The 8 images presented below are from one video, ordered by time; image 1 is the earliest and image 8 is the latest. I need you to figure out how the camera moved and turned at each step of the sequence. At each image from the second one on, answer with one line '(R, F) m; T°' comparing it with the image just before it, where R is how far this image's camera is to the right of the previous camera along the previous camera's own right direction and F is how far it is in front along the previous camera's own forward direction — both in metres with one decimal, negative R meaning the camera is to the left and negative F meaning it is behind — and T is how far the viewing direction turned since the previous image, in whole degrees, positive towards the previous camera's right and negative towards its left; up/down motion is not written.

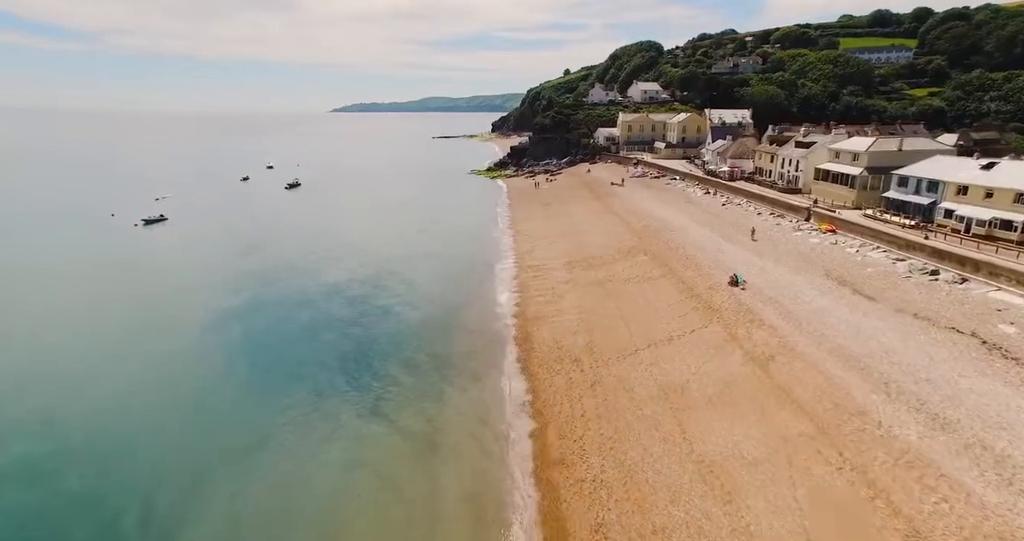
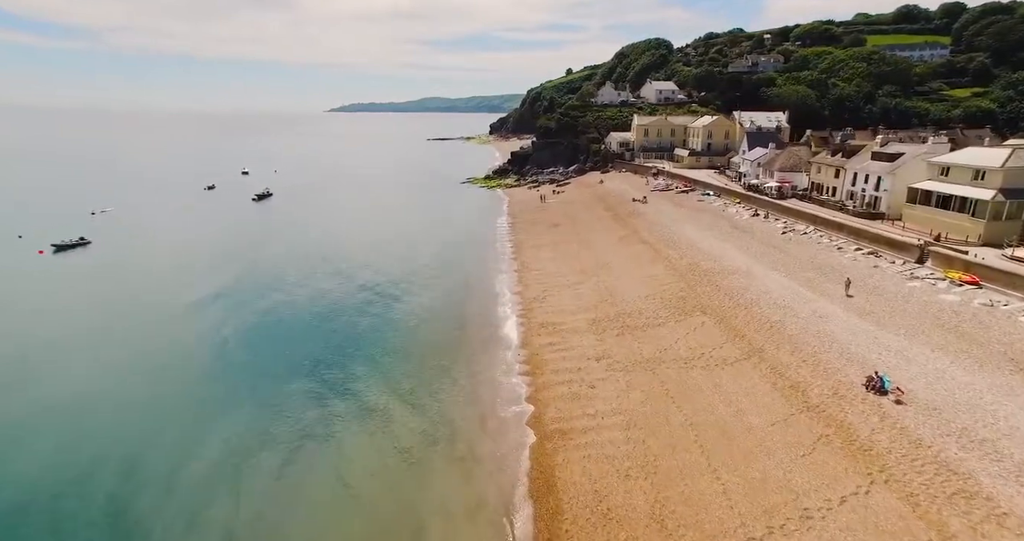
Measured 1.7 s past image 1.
(-0.4, +9.1) m; 0°
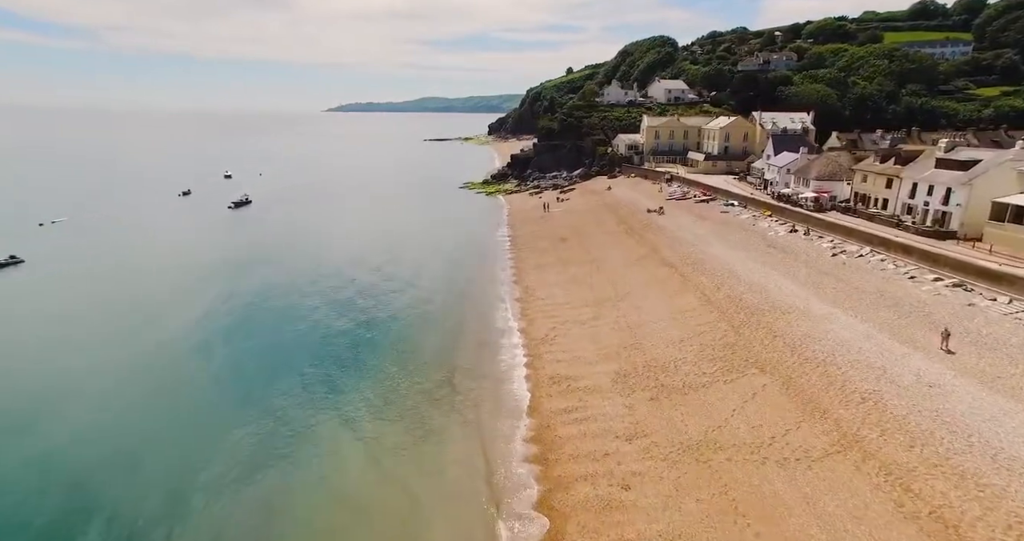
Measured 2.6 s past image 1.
(-0.2, +5.3) m; 0°
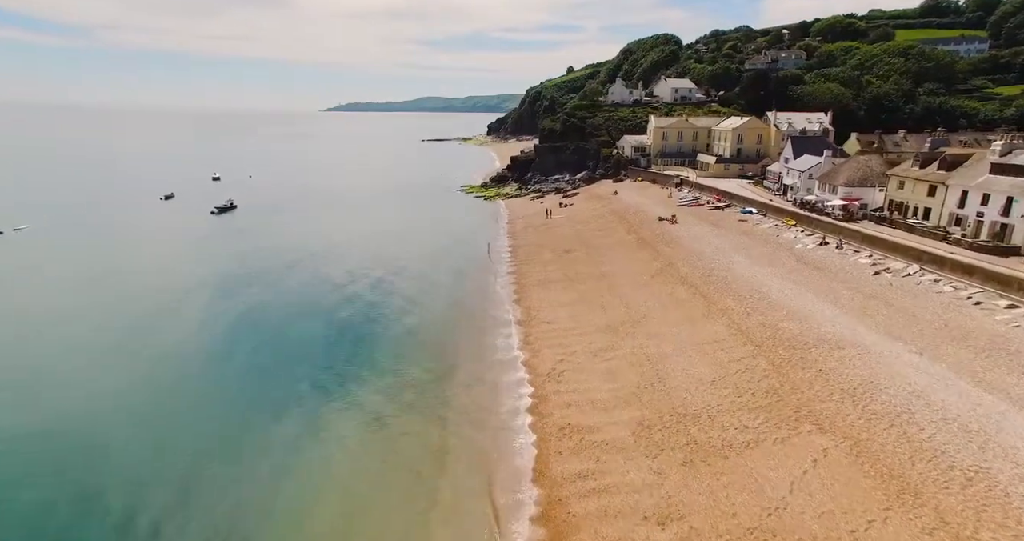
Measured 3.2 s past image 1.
(-0.1, +3.4) m; 0°
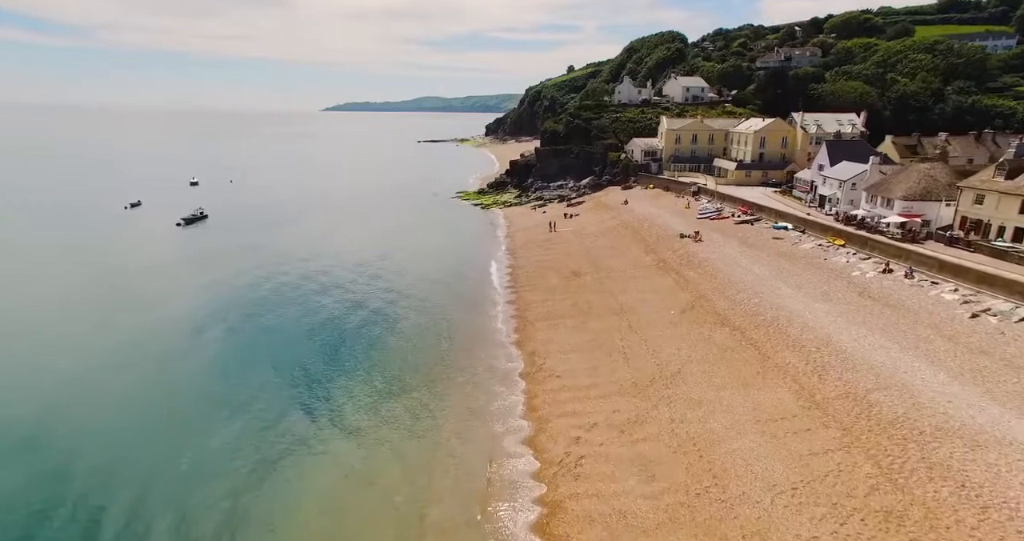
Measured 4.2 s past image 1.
(0.0, +5.5) m; 0°
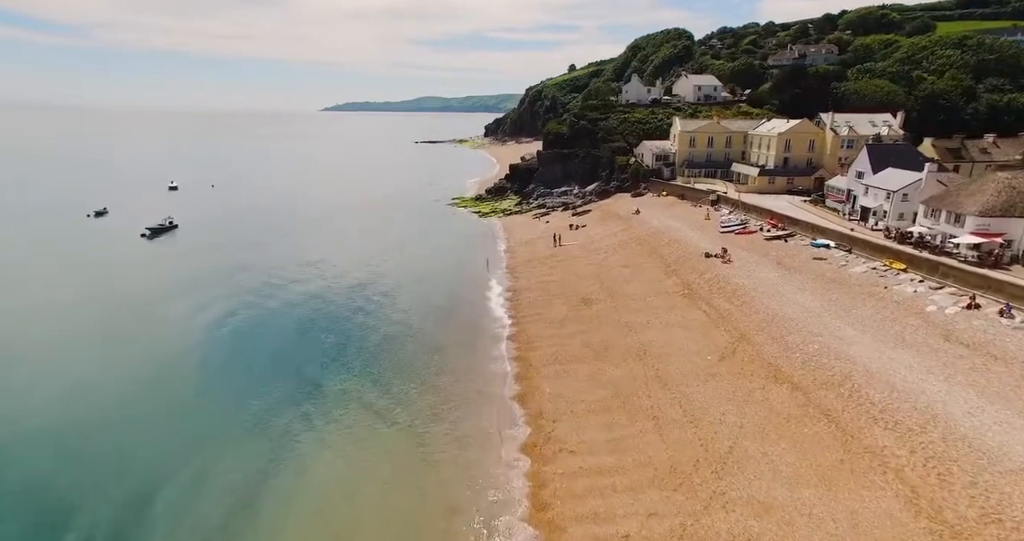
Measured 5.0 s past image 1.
(0.0, +4.9) m; 0°
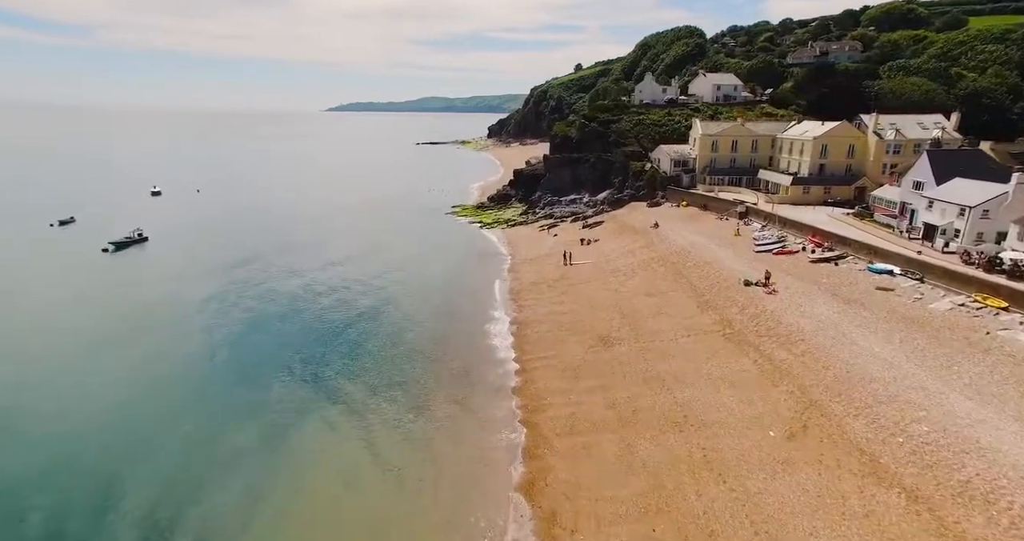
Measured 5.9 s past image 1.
(-0.1, +5.0) m; 0°
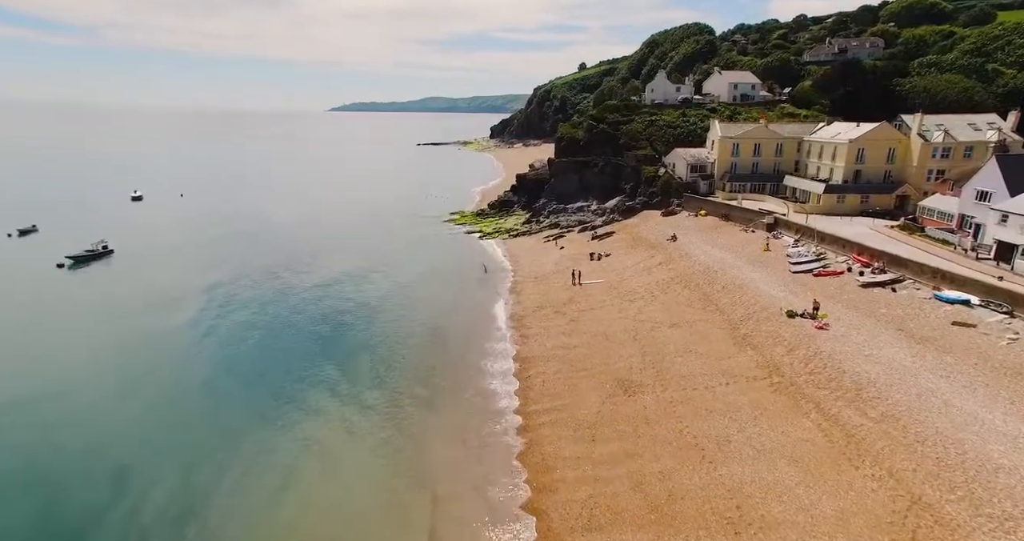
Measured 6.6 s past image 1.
(0.0, +4.3) m; 0°
